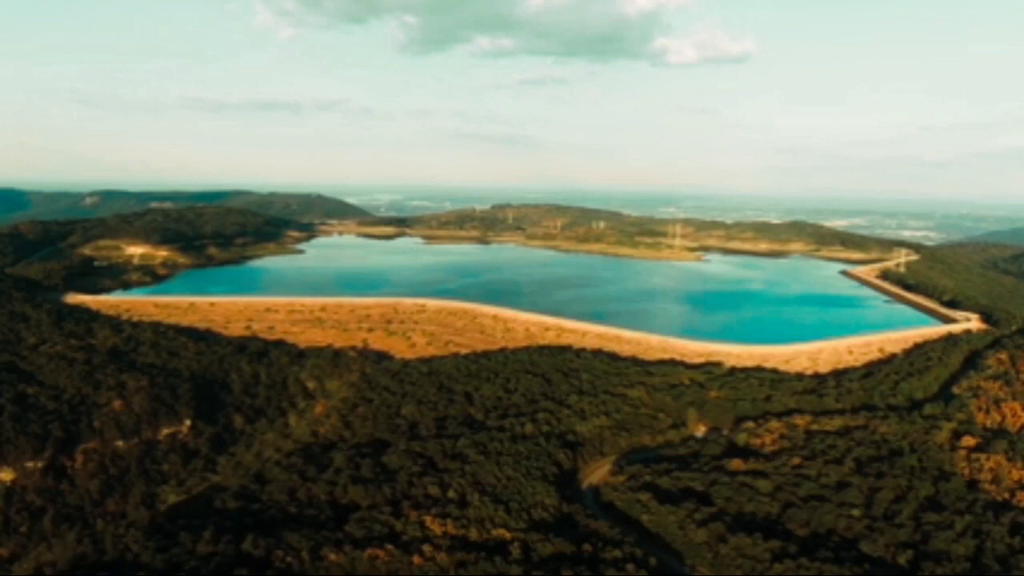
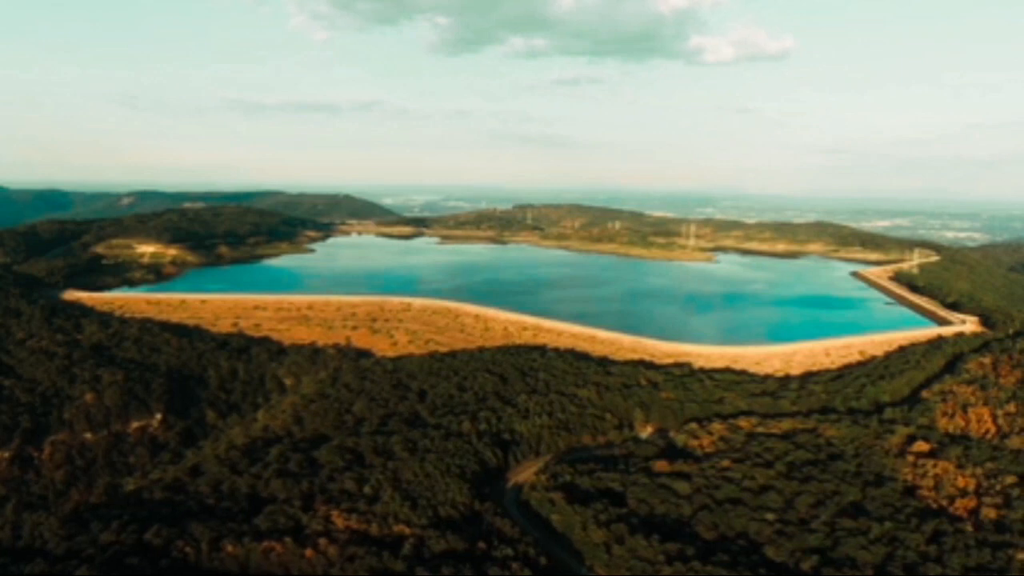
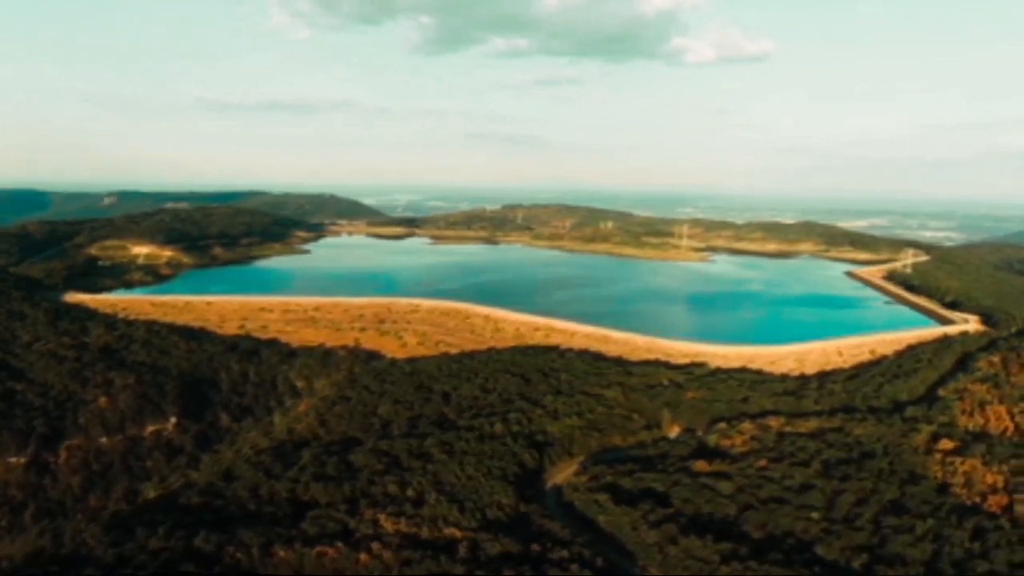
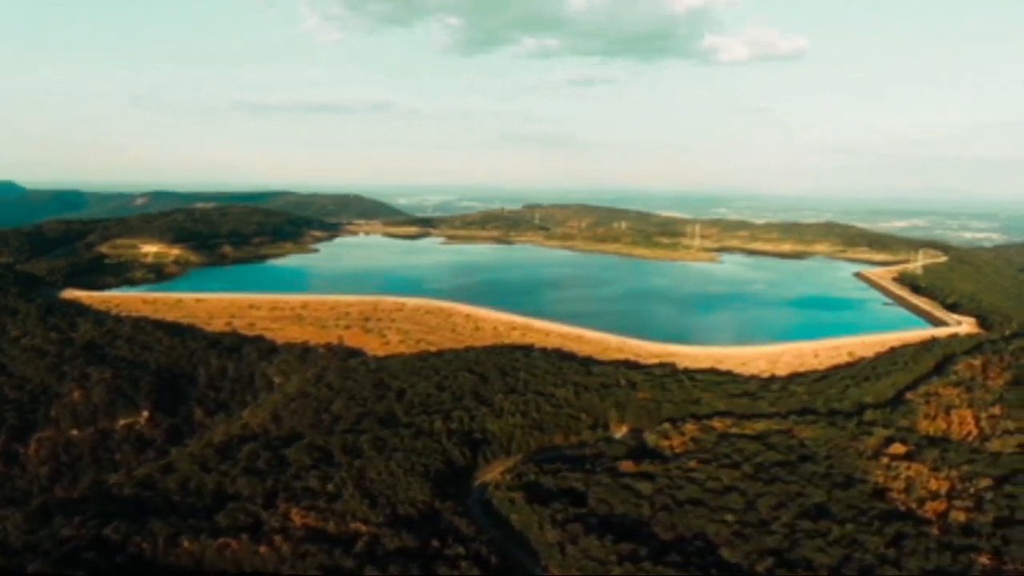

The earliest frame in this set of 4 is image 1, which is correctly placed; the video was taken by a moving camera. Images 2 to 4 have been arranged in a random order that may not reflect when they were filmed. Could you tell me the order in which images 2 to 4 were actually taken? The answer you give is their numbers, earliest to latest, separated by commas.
3, 2, 4
